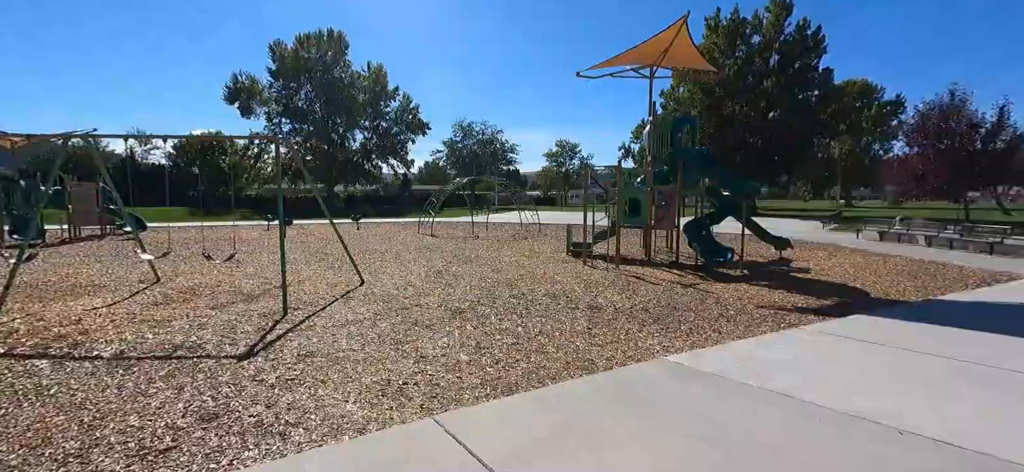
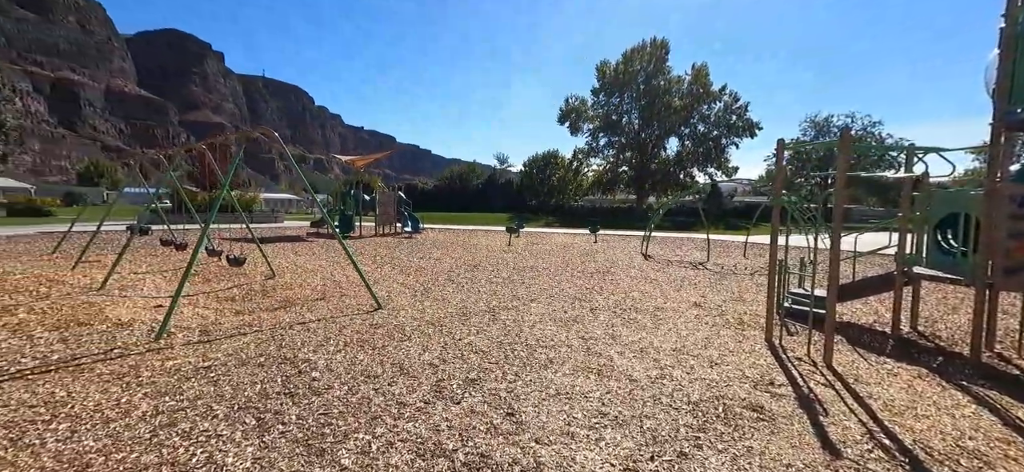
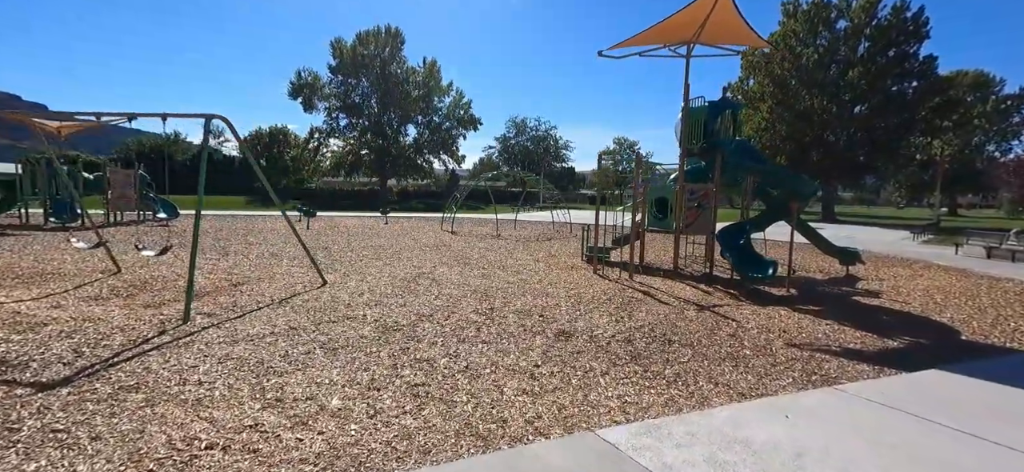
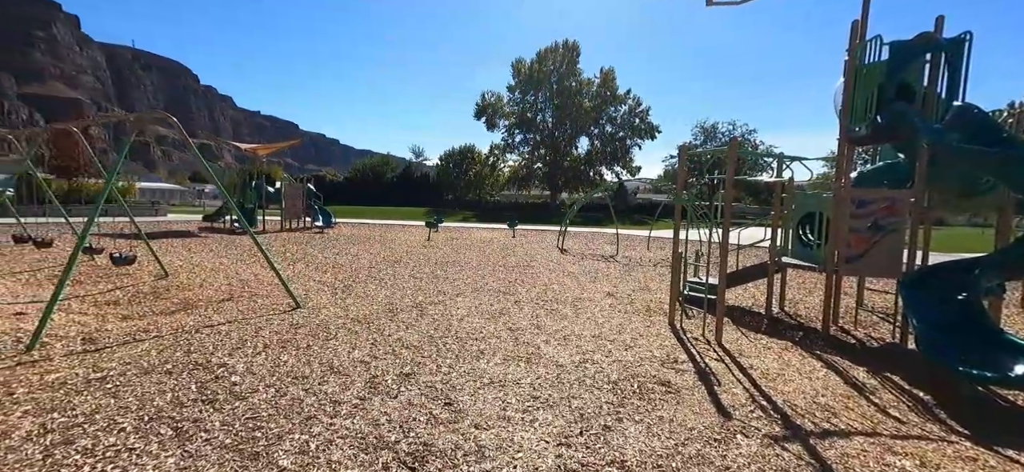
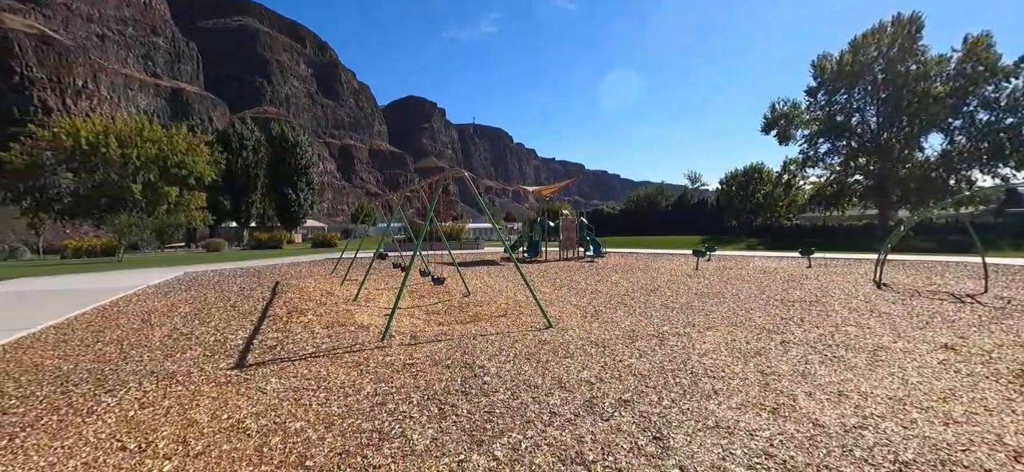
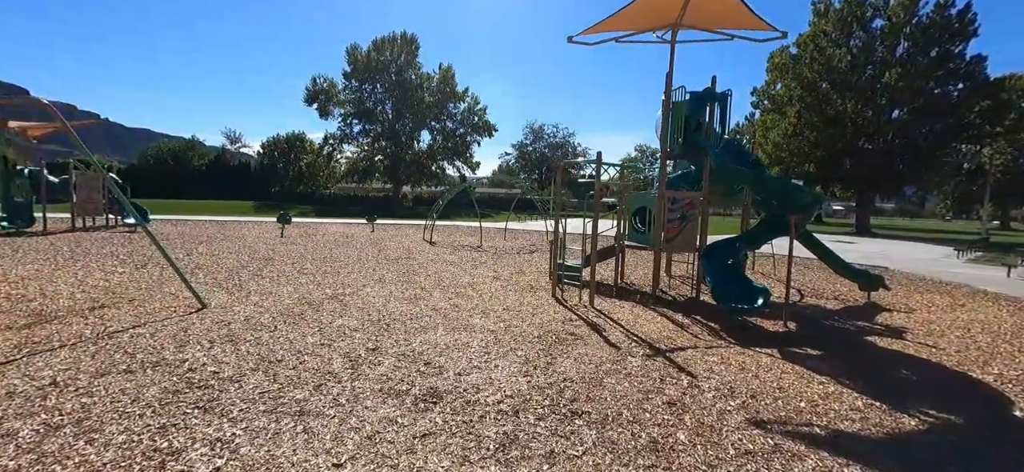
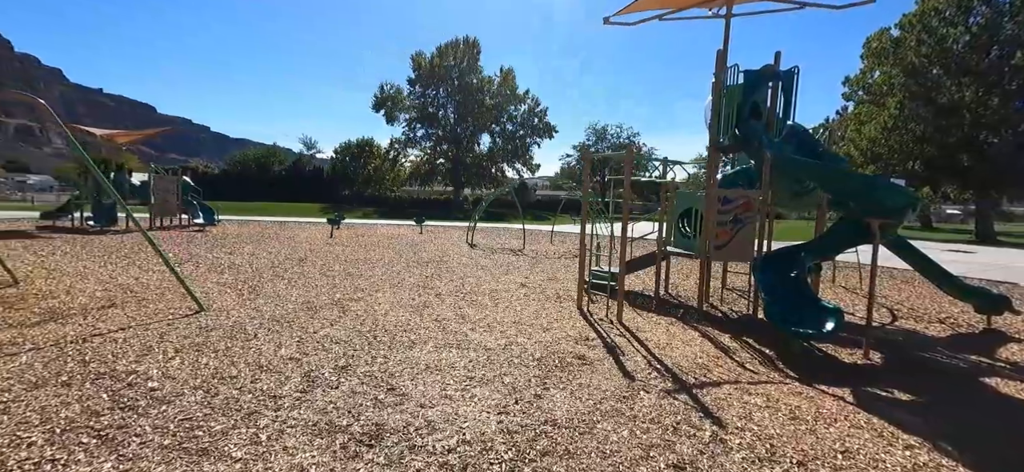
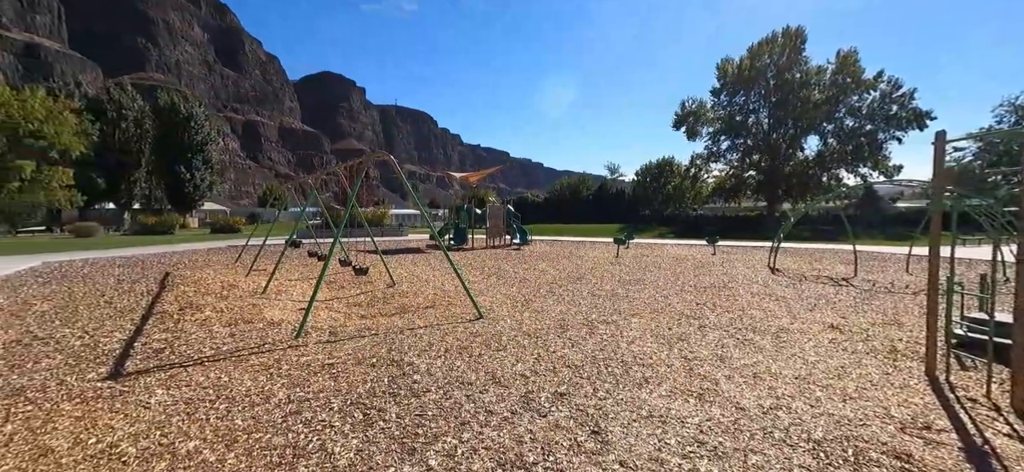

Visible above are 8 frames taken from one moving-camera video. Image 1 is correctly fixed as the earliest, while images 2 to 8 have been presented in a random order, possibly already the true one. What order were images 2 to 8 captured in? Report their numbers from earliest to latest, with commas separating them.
3, 6, 7, 4, 2, 8, 5
